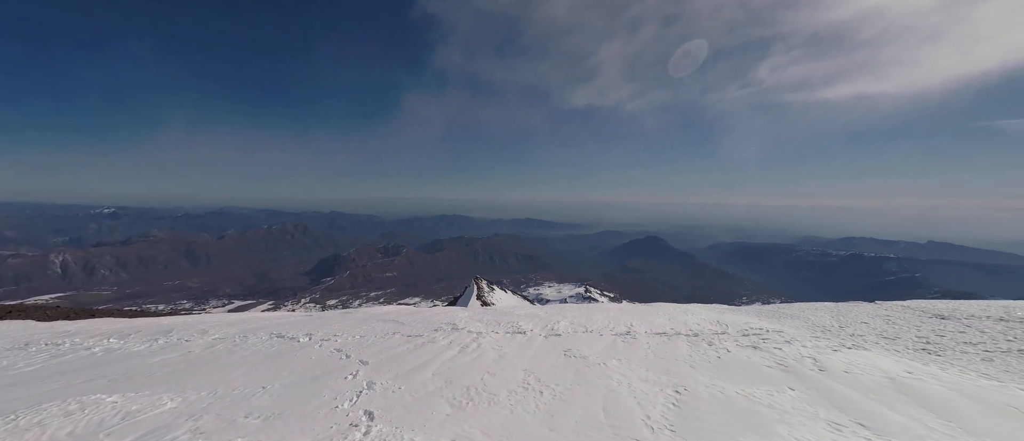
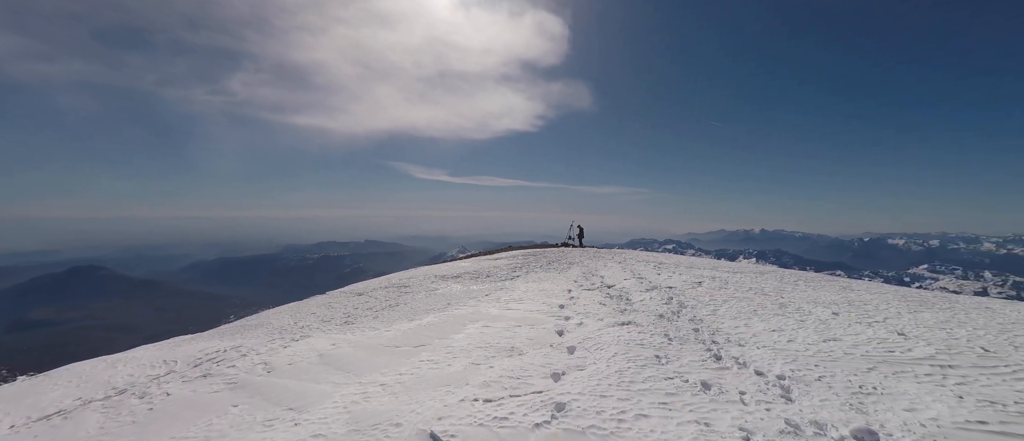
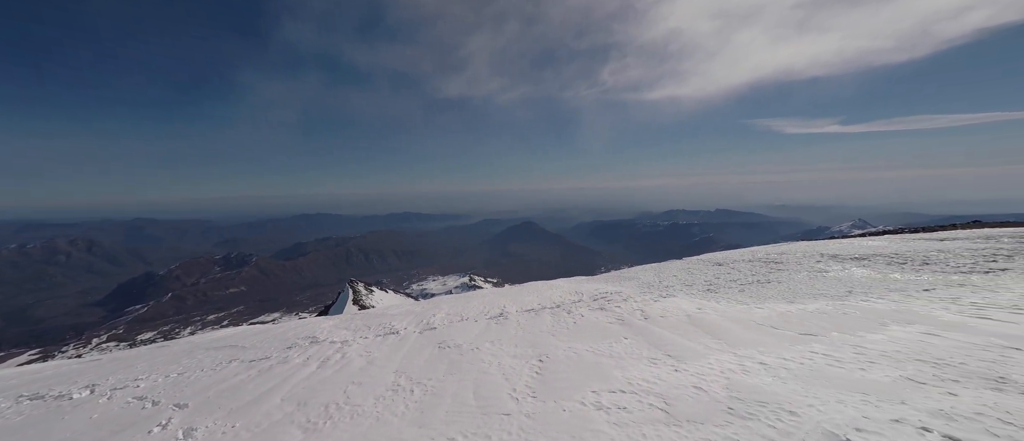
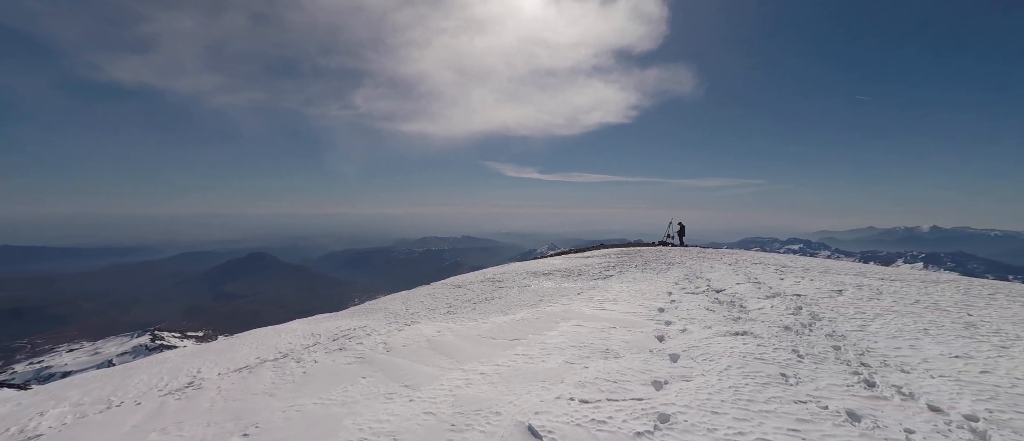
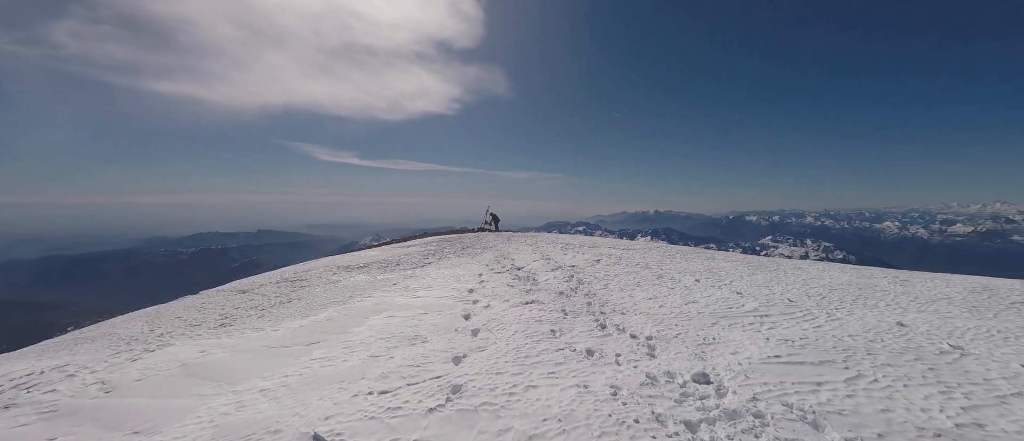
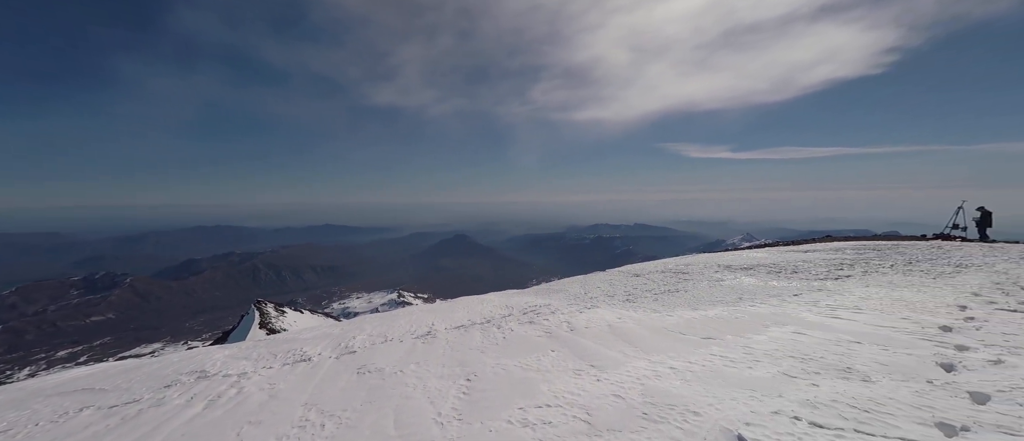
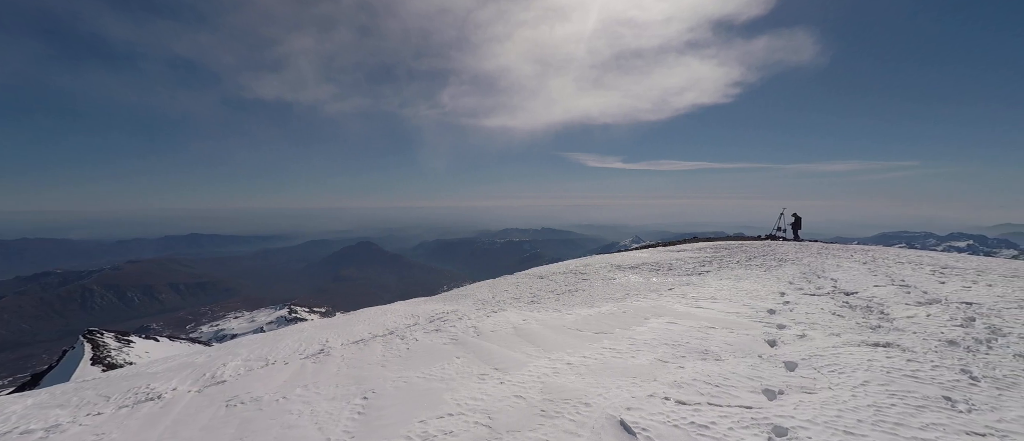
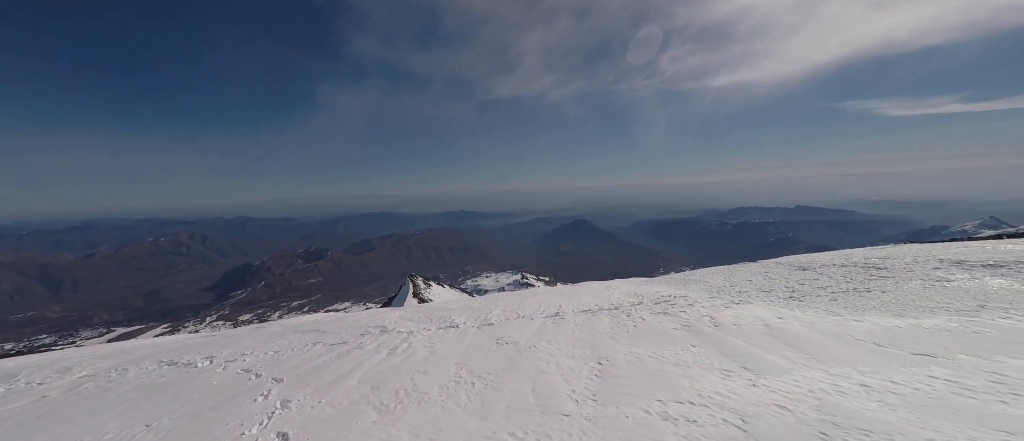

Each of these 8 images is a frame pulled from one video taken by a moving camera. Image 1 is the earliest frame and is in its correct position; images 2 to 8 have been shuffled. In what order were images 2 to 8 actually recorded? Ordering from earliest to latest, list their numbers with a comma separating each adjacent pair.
8, 3, 6, 7, 4, 2, 5
